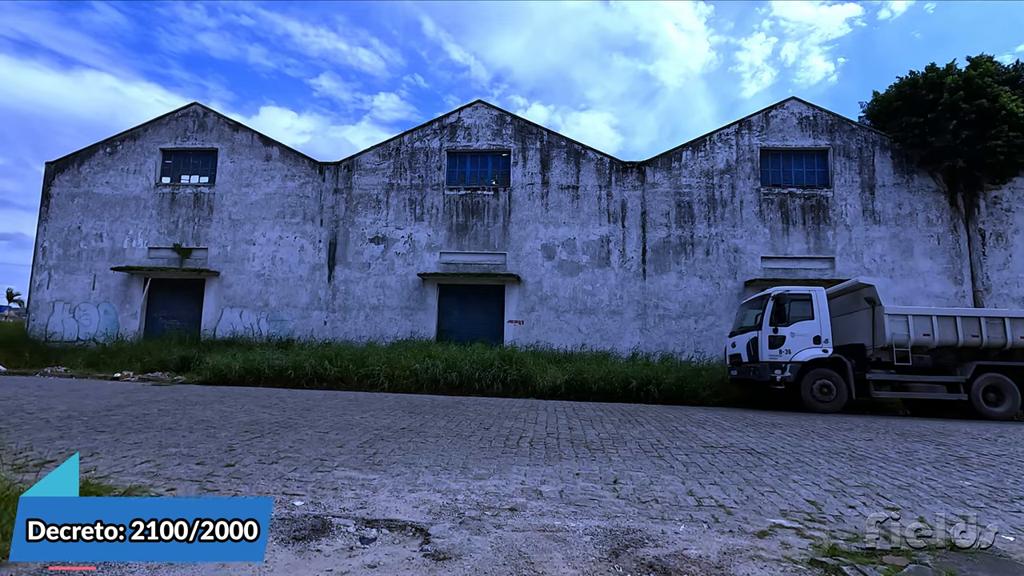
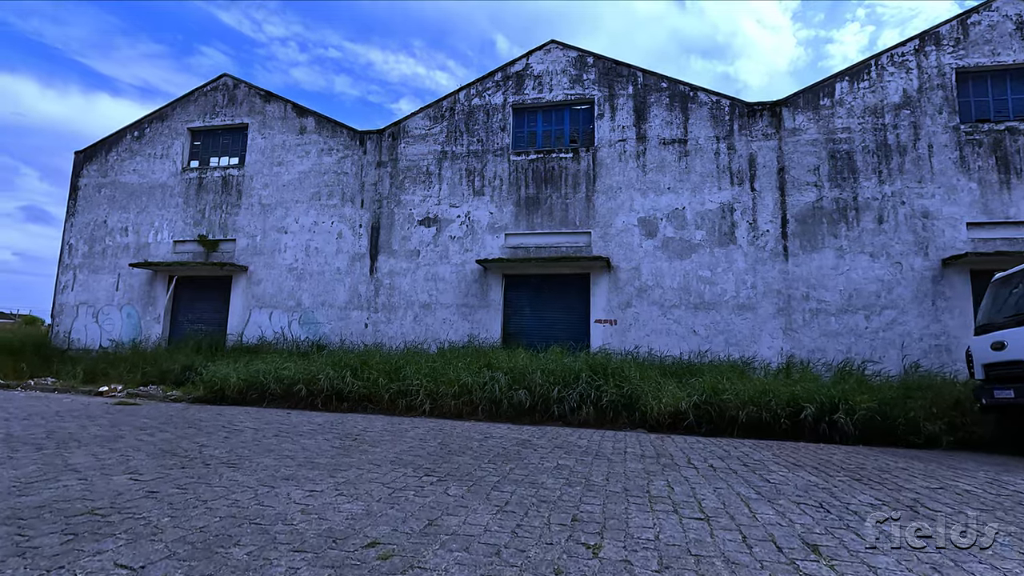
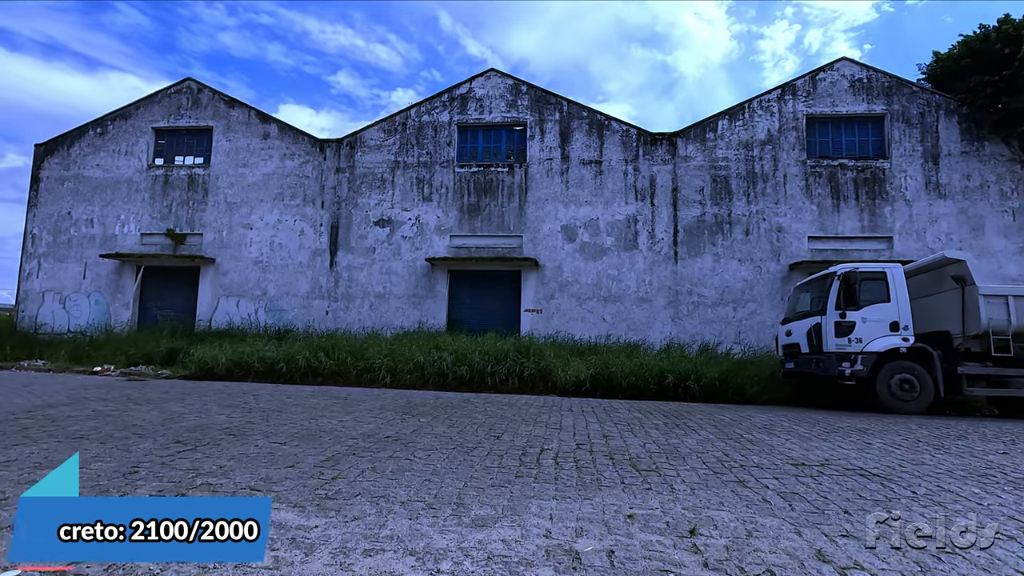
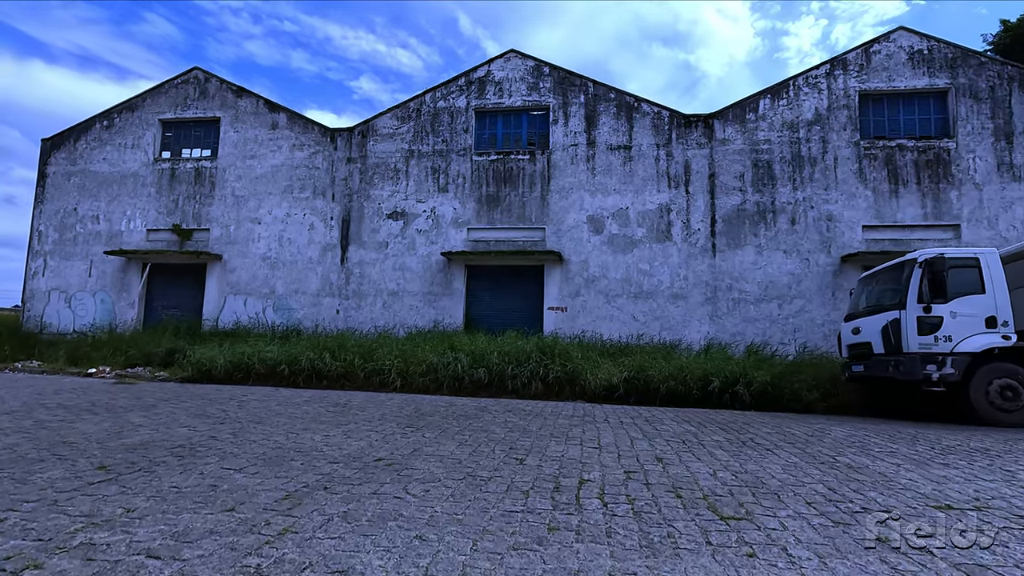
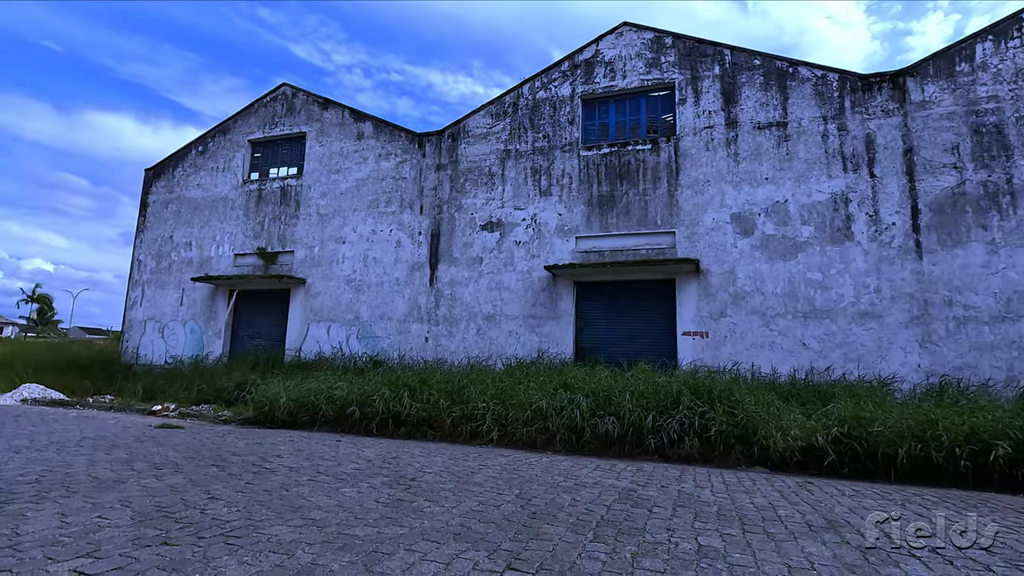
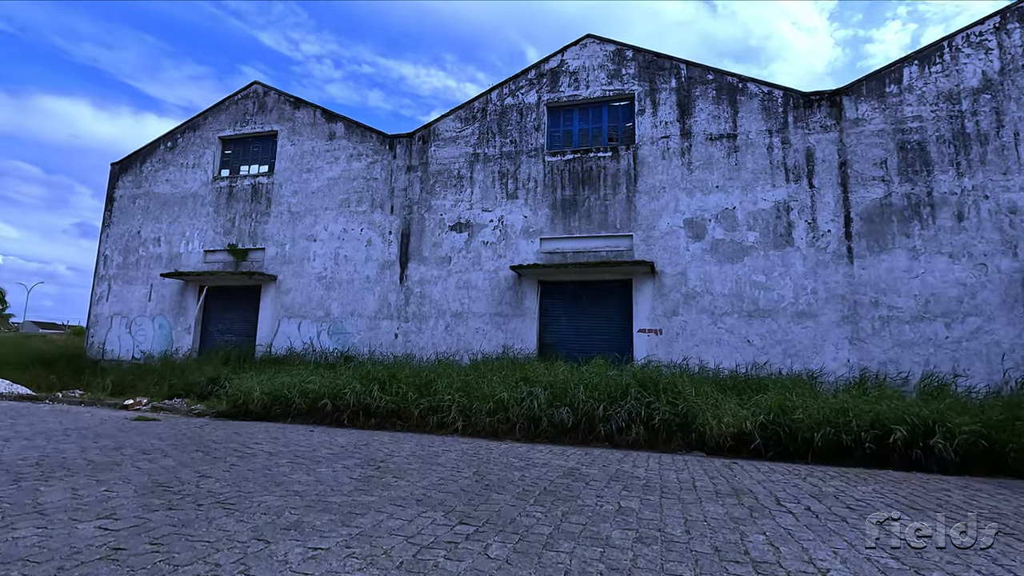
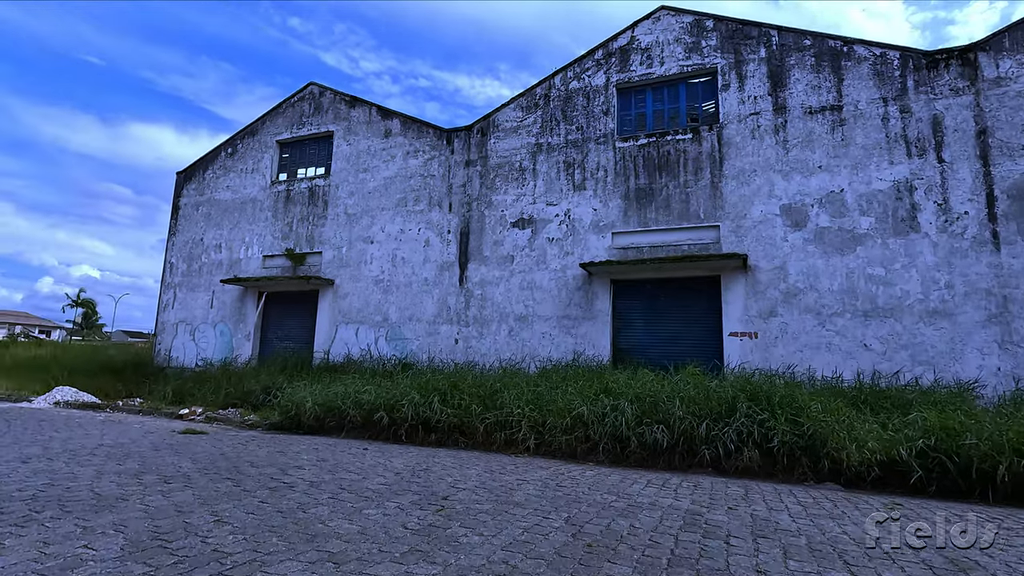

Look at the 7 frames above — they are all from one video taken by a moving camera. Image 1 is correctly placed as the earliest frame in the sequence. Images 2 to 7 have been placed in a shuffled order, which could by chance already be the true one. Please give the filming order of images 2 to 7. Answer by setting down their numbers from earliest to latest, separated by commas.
3, 4, 2, 6, 5, 7
